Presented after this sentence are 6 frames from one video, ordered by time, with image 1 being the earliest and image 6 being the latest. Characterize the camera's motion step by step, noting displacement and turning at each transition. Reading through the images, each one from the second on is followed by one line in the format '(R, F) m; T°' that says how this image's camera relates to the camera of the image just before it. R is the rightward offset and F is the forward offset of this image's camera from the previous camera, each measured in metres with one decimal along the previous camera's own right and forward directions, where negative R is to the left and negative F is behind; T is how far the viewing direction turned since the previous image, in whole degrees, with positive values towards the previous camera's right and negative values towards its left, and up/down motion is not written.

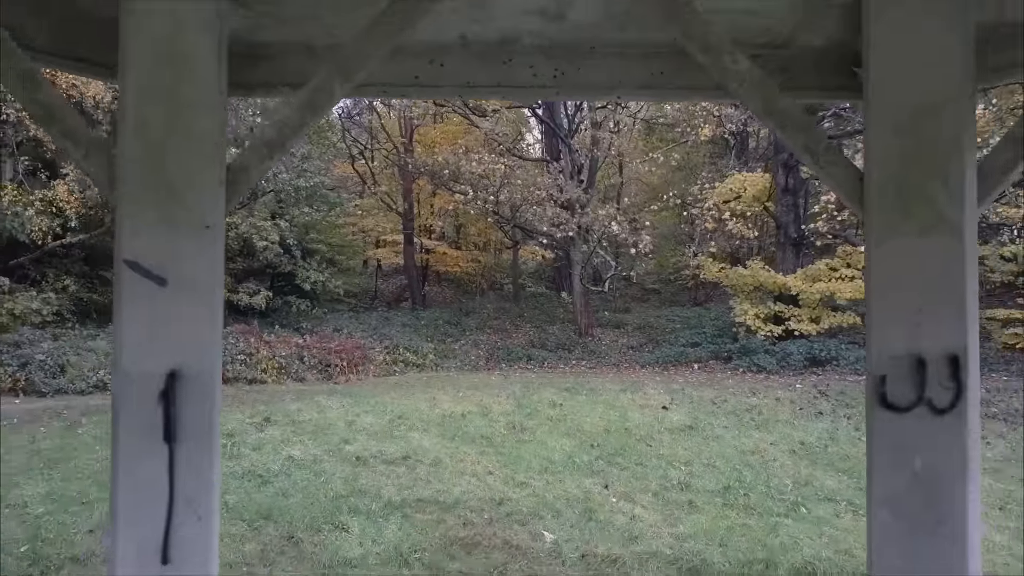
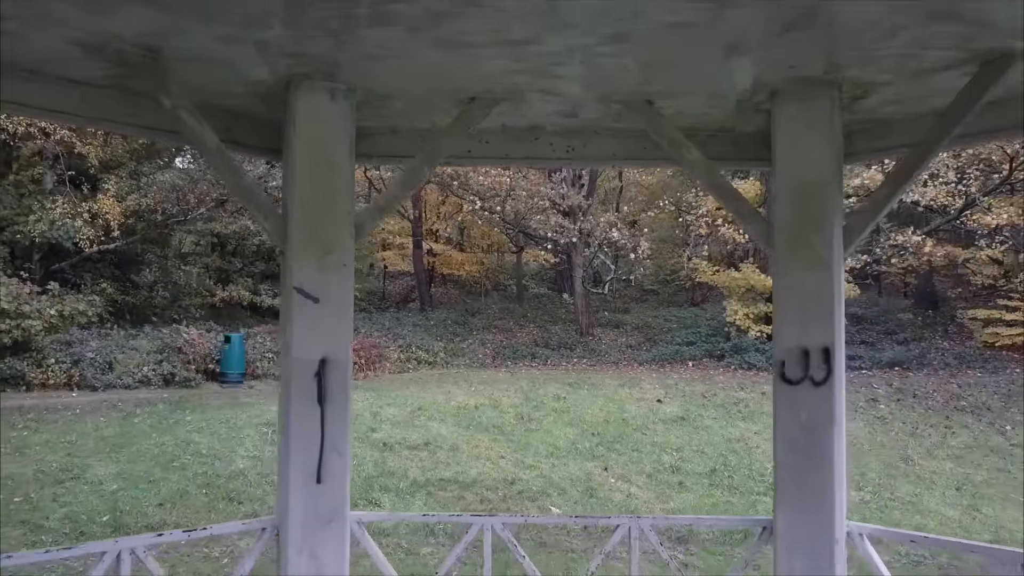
(-0.1, -0.9) m; 0°
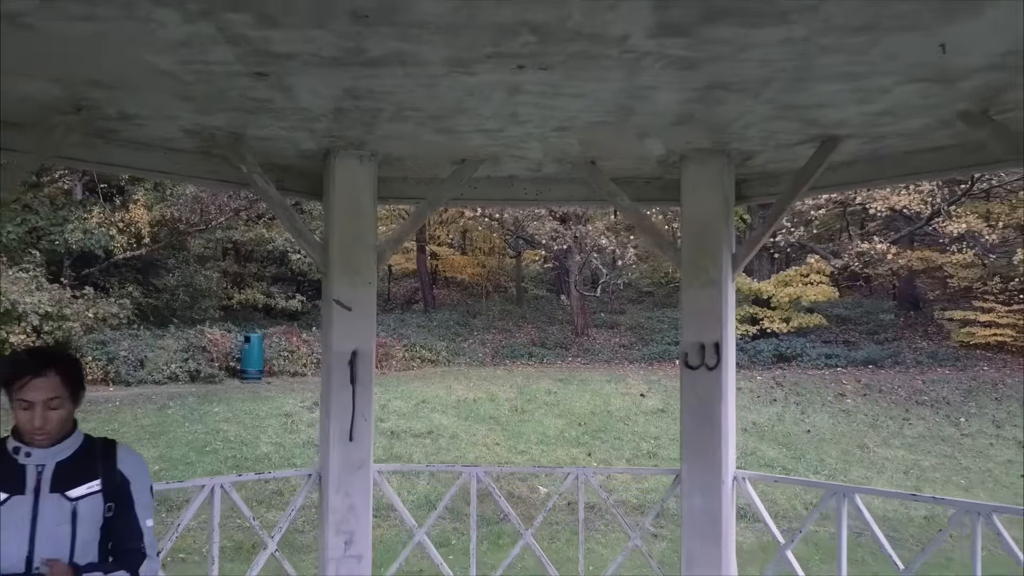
(+0.1, -1.0) m; 0°
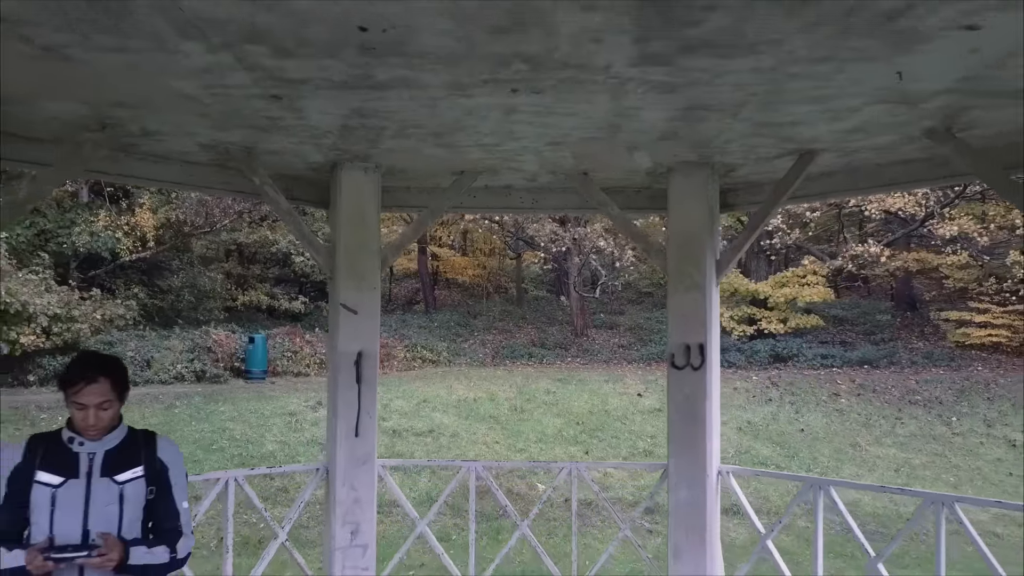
(0.0, -0.2) m; 0°
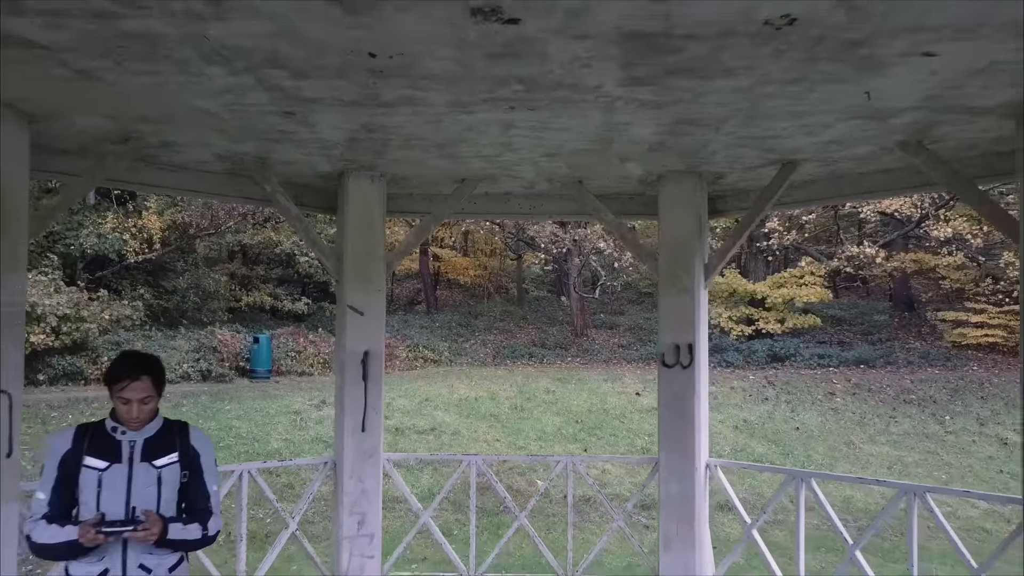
(0.0, -0.2) m; 0°
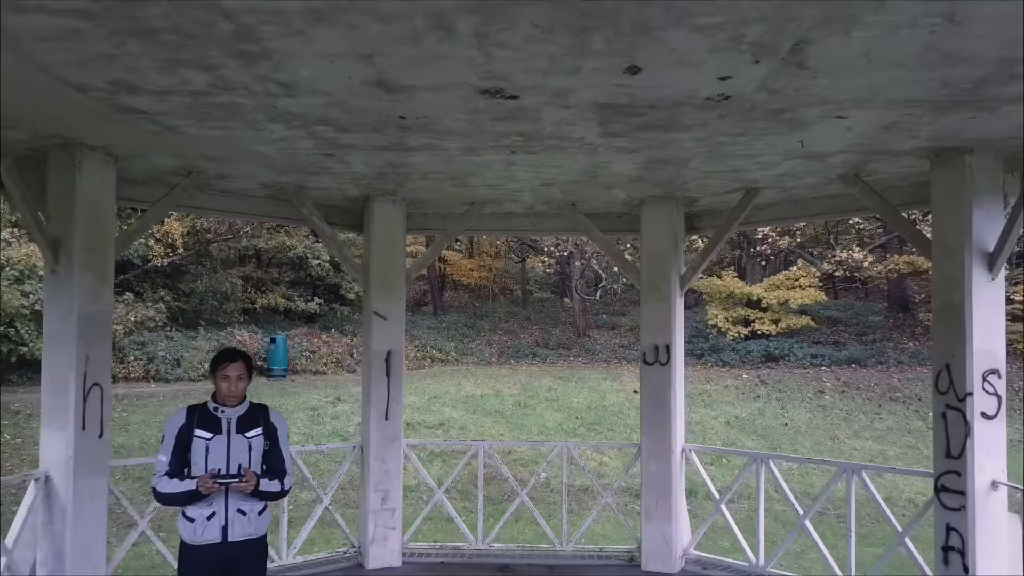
(0.0, -0.6) m; 0°
